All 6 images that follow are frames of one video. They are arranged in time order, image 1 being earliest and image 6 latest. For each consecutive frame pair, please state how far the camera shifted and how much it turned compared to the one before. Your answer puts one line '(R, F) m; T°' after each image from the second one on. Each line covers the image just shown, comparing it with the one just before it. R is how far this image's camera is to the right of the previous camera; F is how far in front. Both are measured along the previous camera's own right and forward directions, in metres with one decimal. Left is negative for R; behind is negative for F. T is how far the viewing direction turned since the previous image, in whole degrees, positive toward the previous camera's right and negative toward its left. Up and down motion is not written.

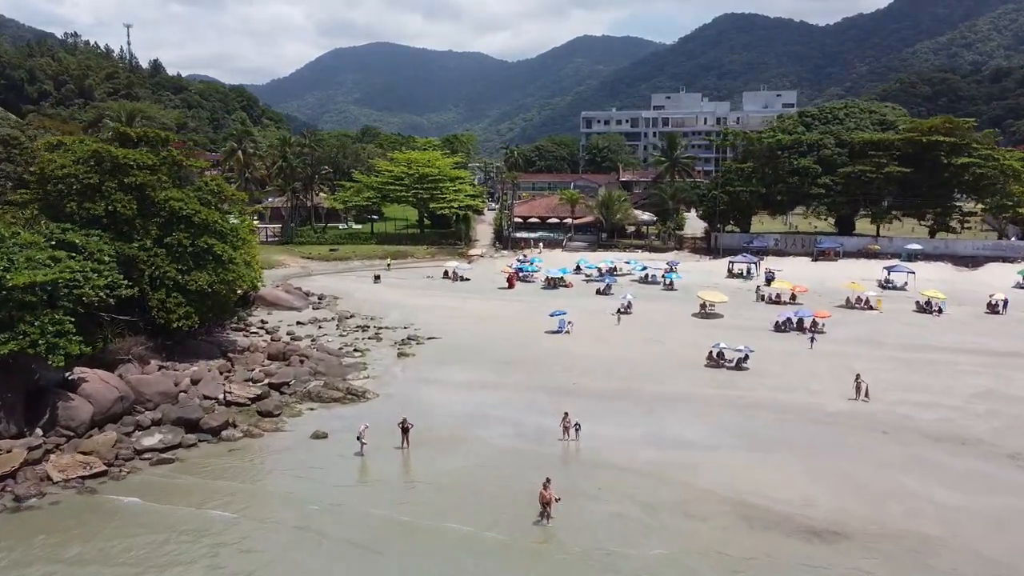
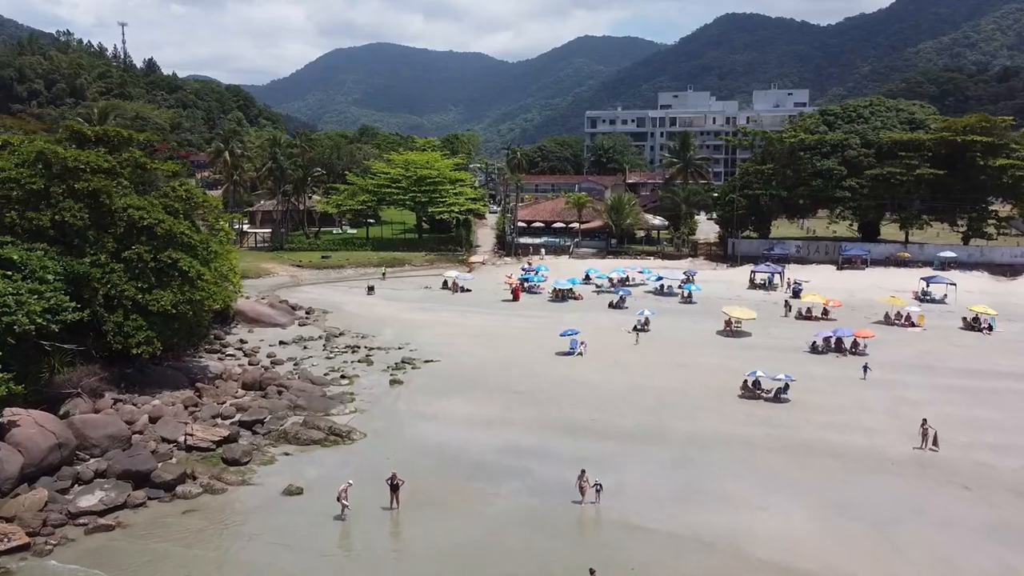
(-0.3, +5.3) m; 0°
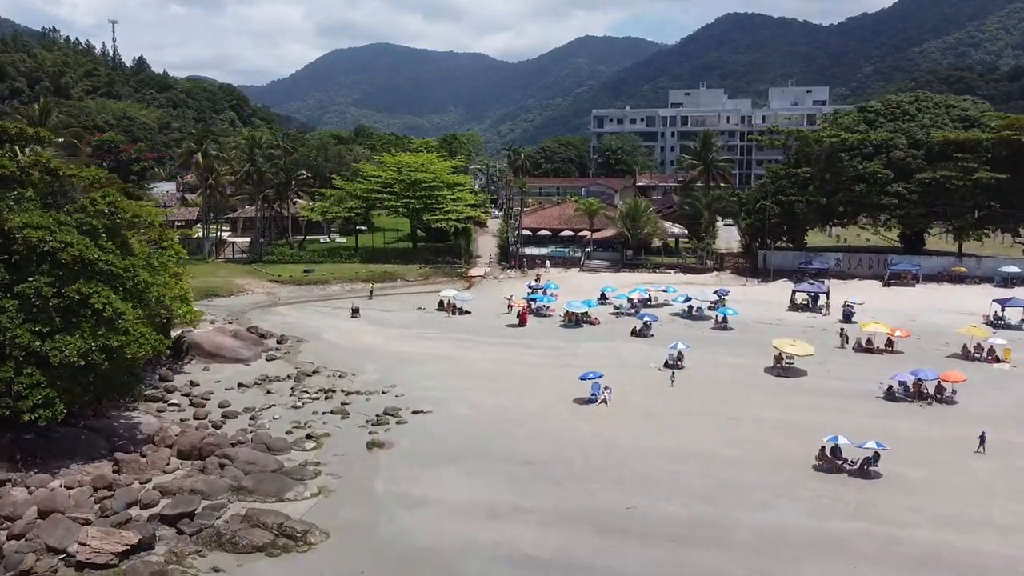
(-0.4, +8.5) m; 0°
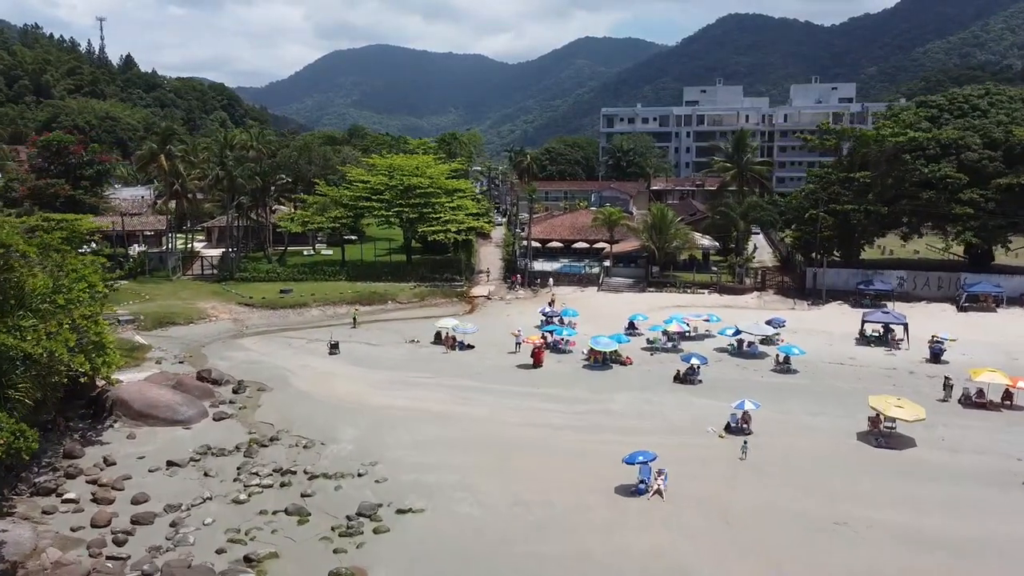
(-0.7, +9.9) m; 0°
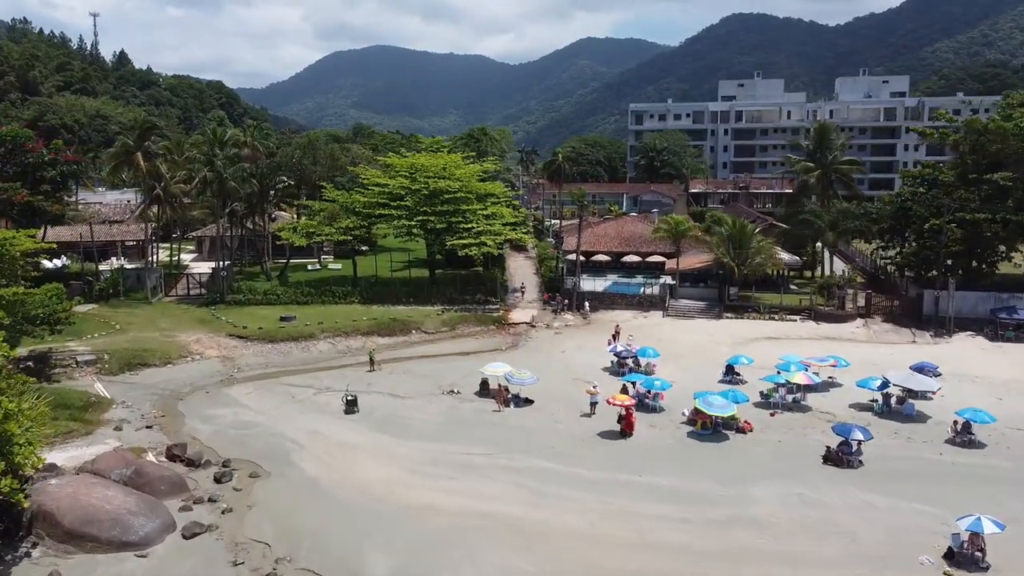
(-3.0, +11.3) m; 0°
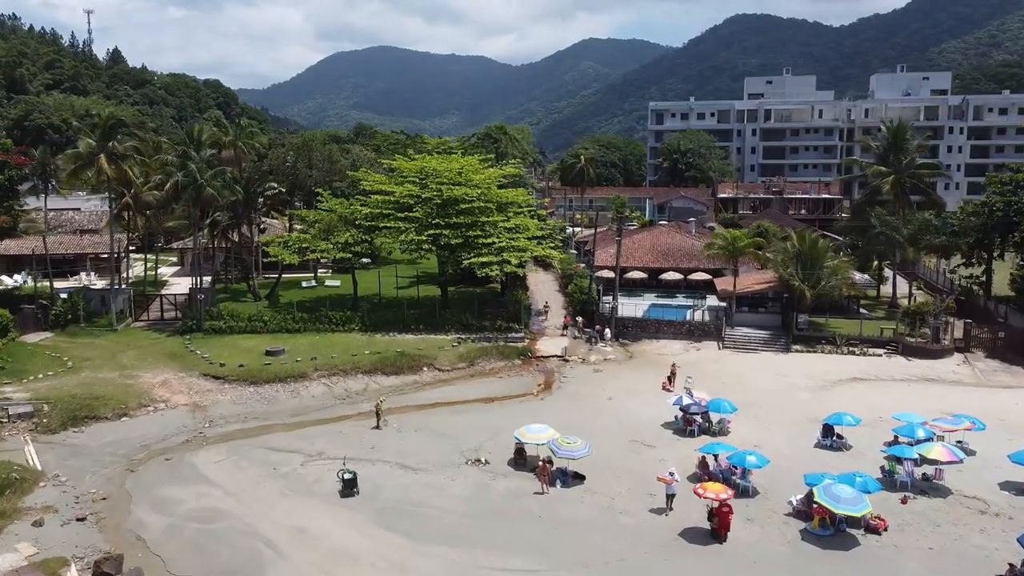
(-1.5, +8.4) m; 0°
